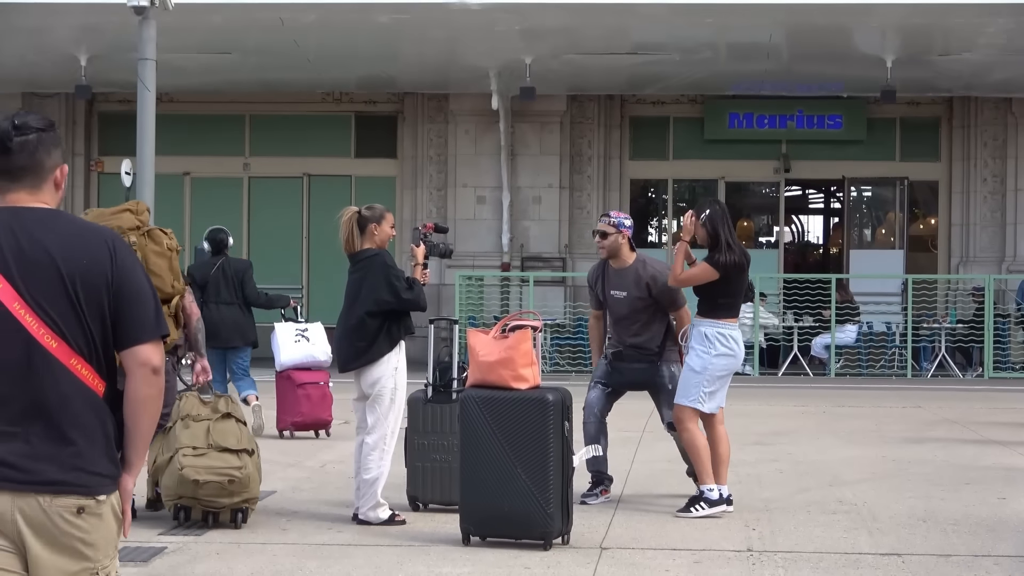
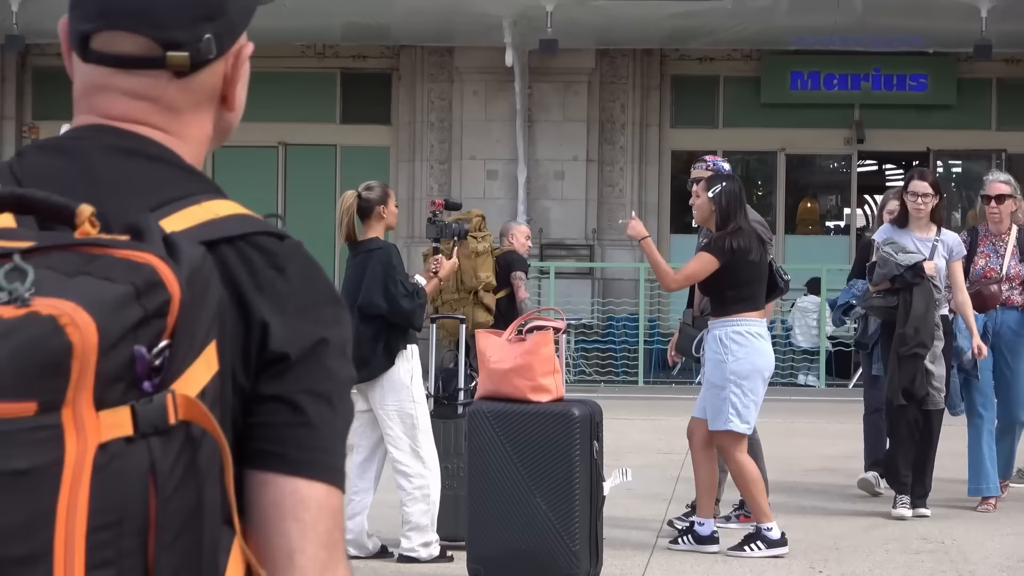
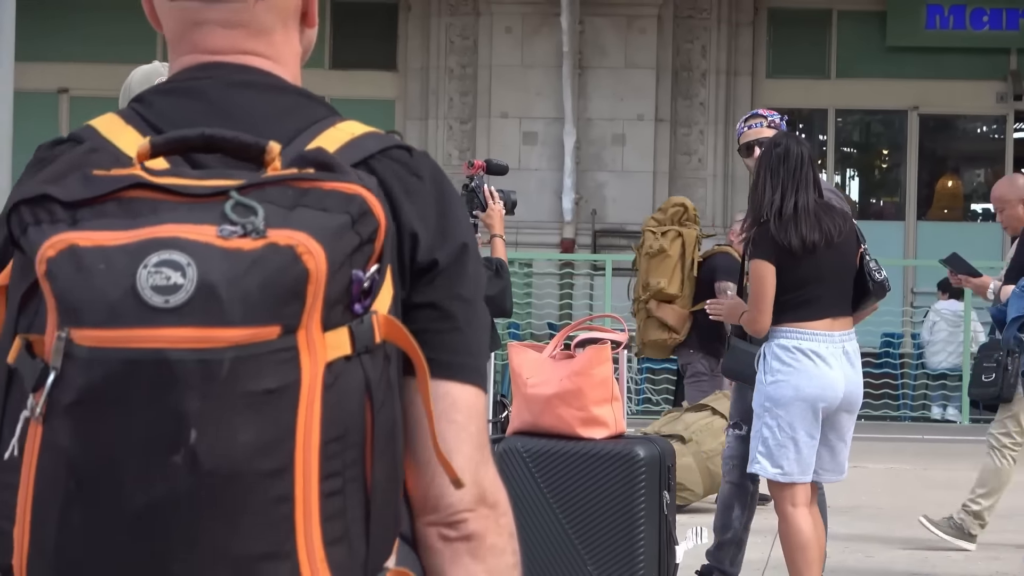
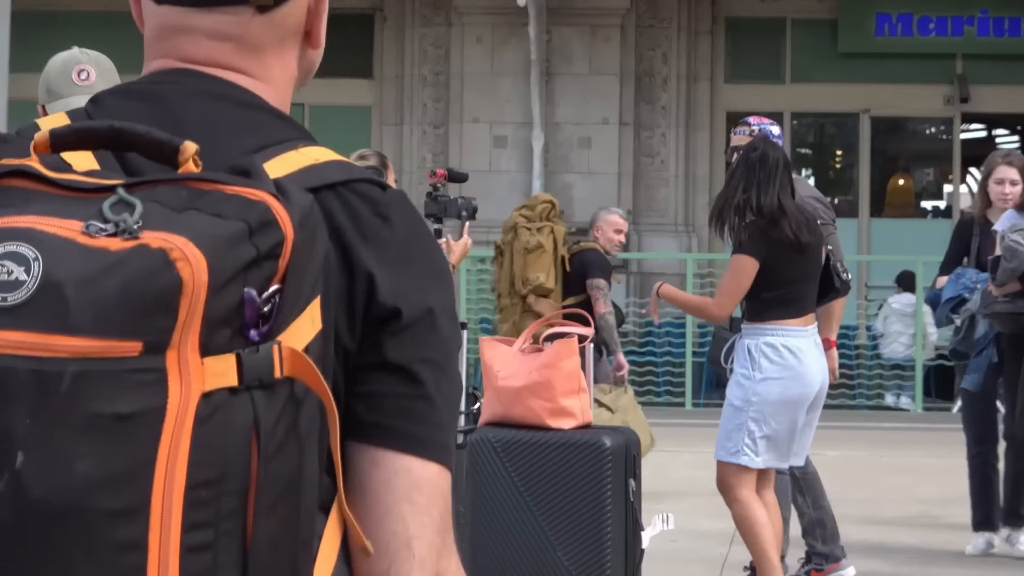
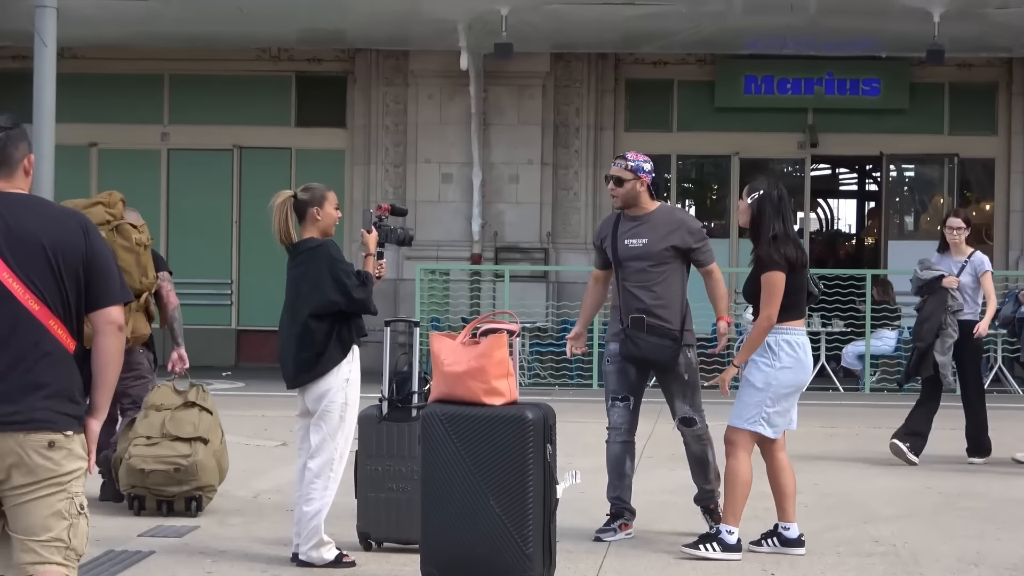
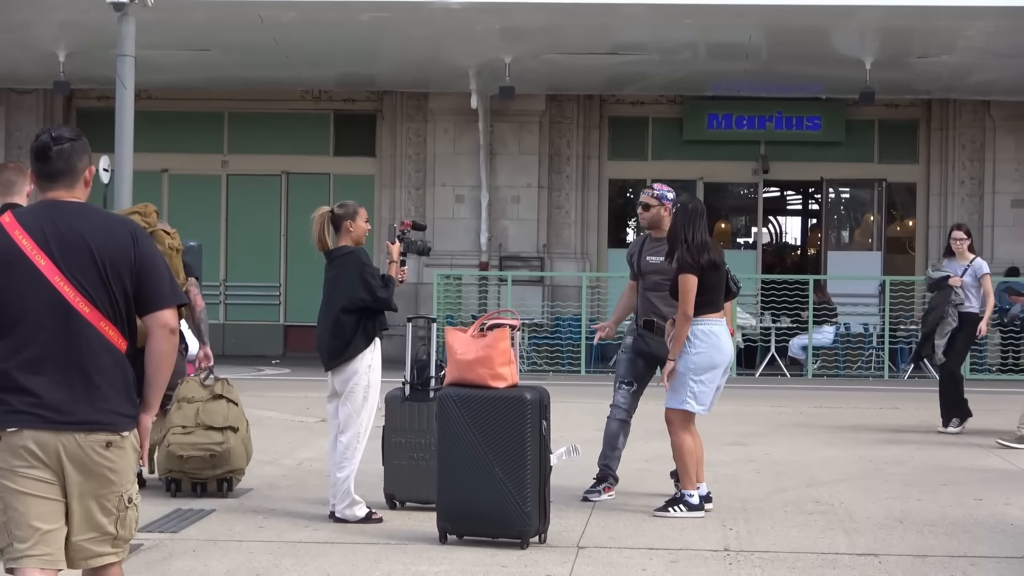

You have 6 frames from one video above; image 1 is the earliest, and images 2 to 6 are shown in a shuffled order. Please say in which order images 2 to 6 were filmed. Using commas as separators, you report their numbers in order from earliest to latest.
6, 5, 2, 4, 3
